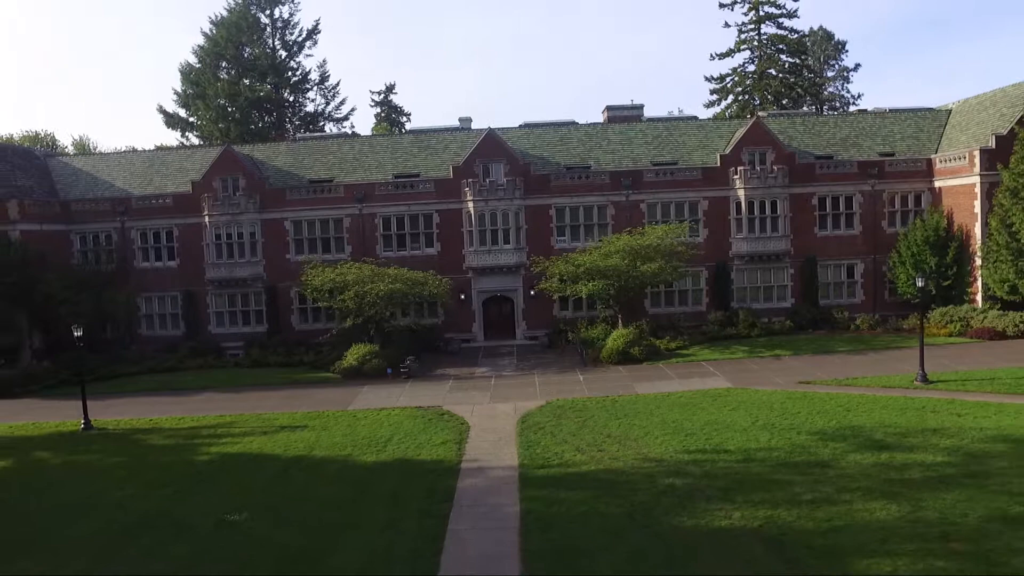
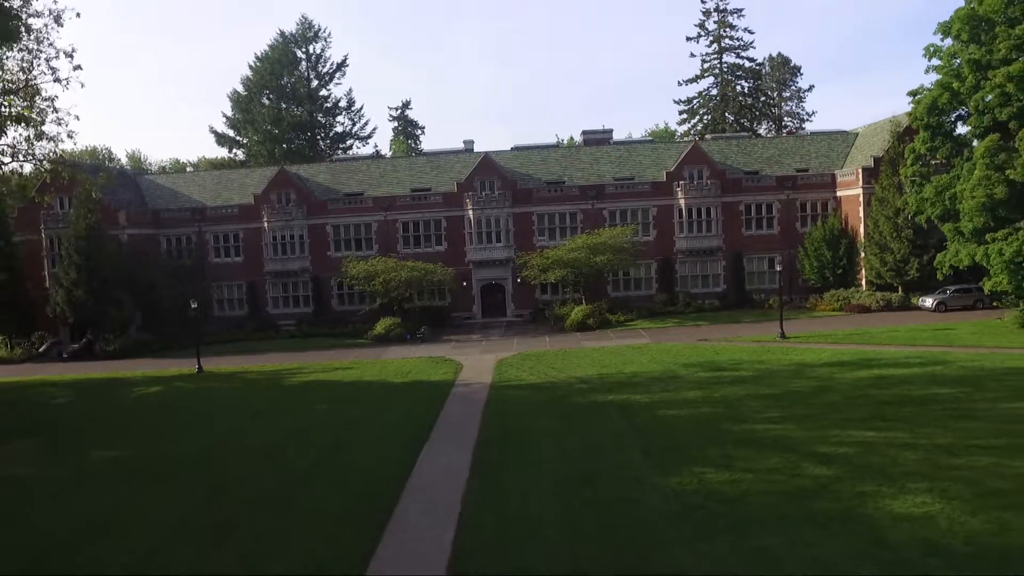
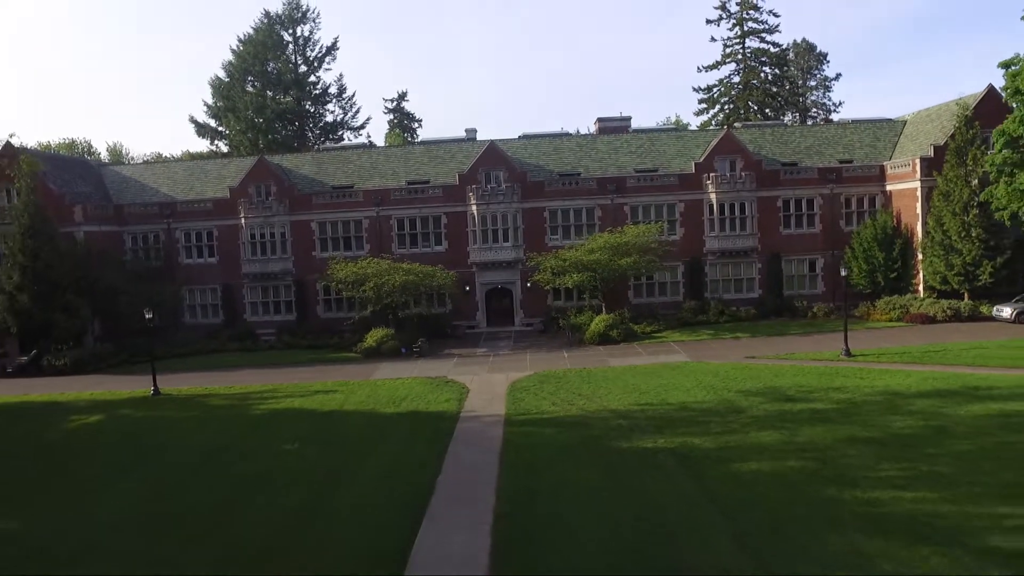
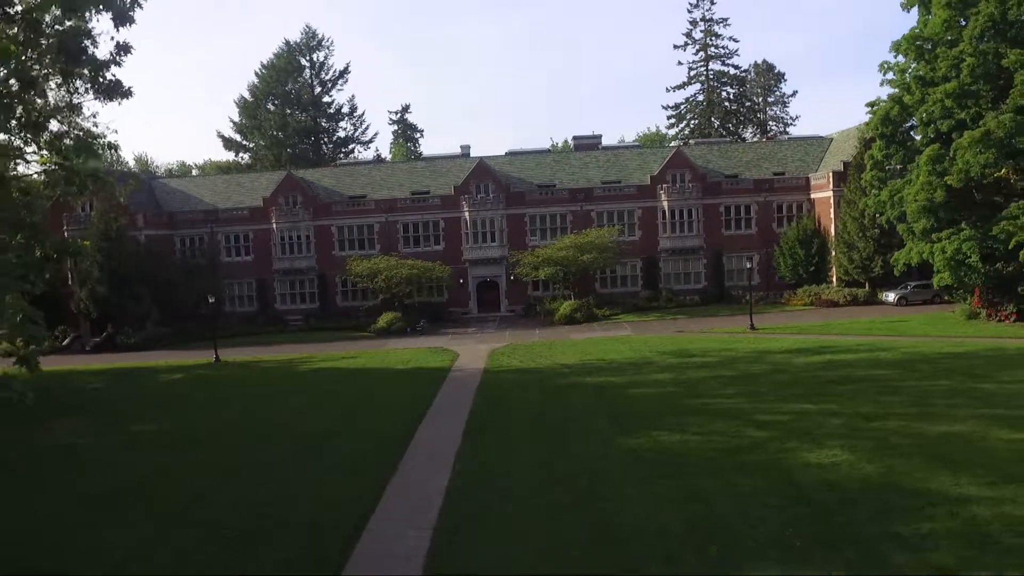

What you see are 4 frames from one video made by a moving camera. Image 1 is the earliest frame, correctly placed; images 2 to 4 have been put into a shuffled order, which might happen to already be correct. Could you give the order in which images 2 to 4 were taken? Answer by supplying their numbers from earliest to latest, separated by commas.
3, 2, 4
